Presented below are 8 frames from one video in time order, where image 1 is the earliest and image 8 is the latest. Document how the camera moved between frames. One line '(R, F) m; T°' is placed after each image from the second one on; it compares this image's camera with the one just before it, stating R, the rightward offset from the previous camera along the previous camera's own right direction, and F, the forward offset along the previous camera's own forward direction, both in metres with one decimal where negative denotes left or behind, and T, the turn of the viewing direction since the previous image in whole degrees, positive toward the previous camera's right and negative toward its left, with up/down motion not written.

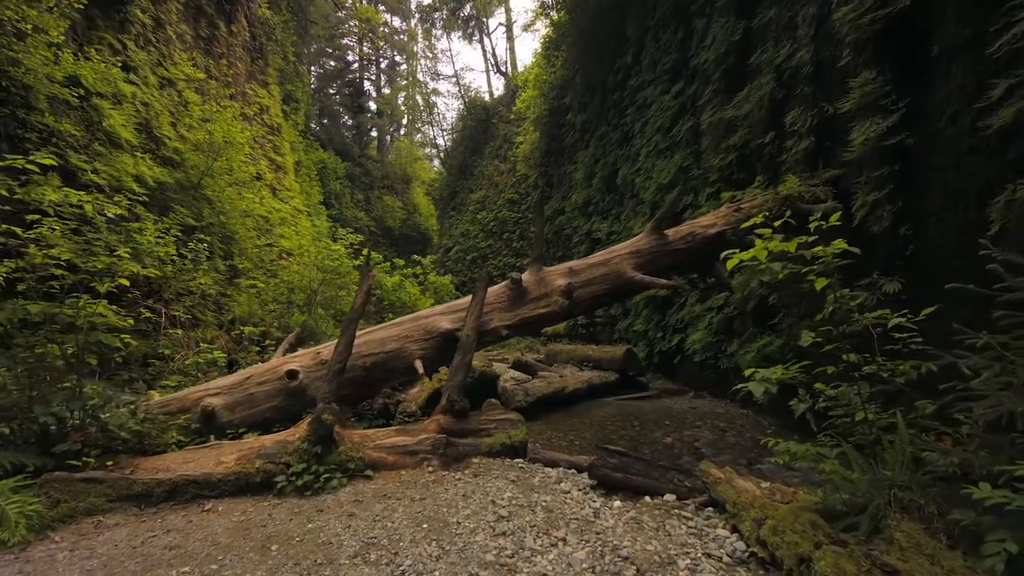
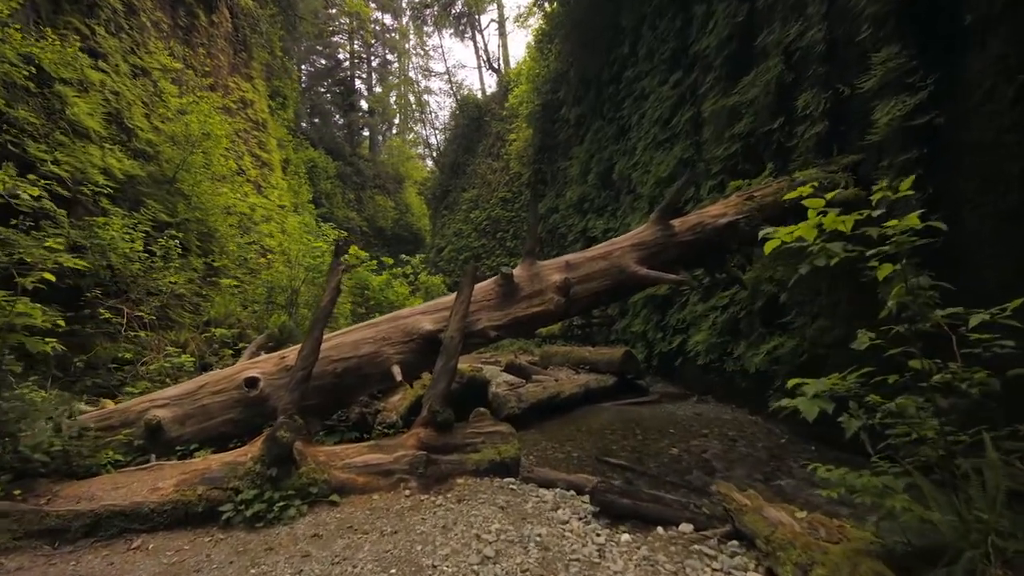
(0.0, +0.4) m; +1°
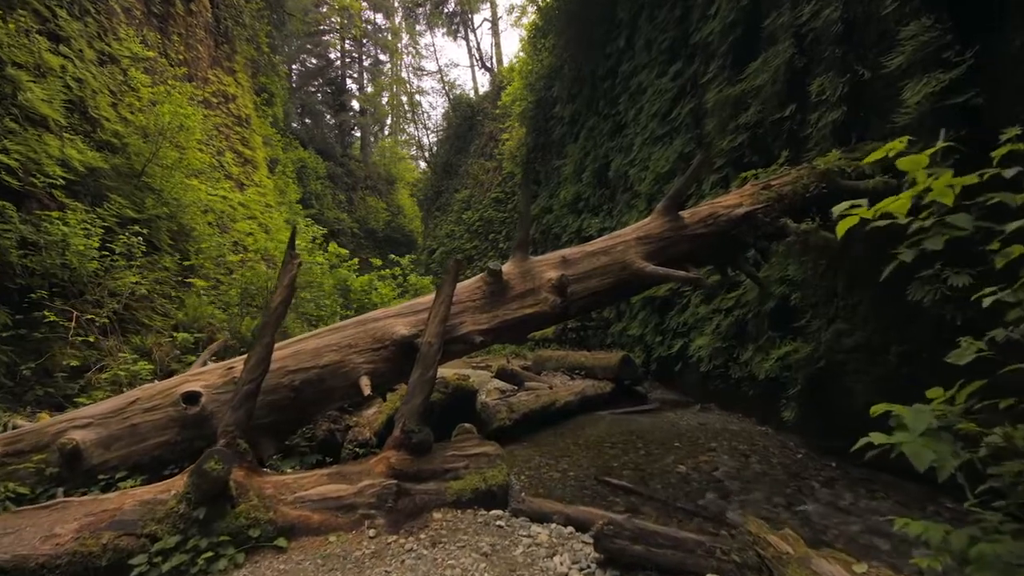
(0.0, +0.5) m; +1°
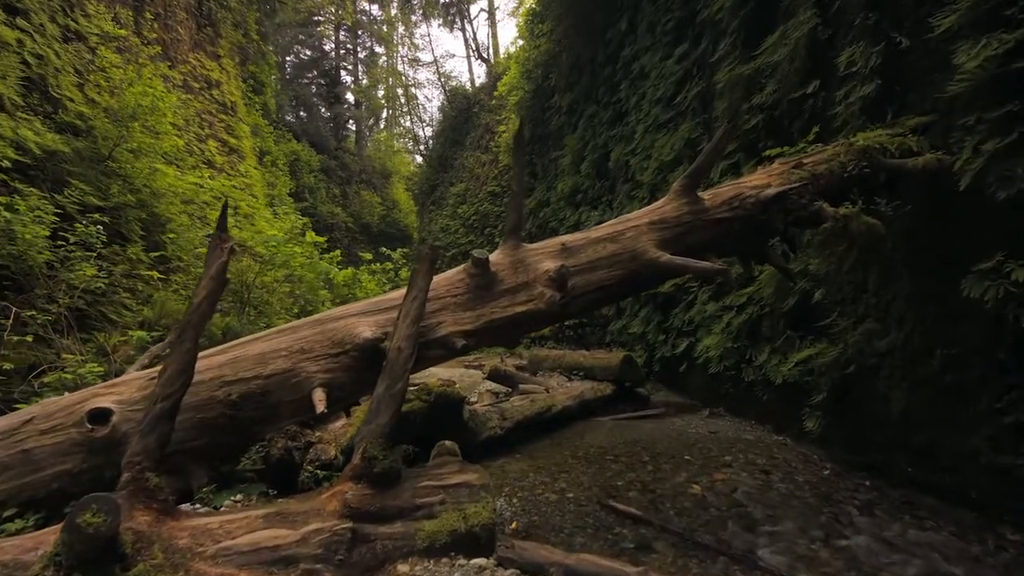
(0.0, +0.5) m; 0°
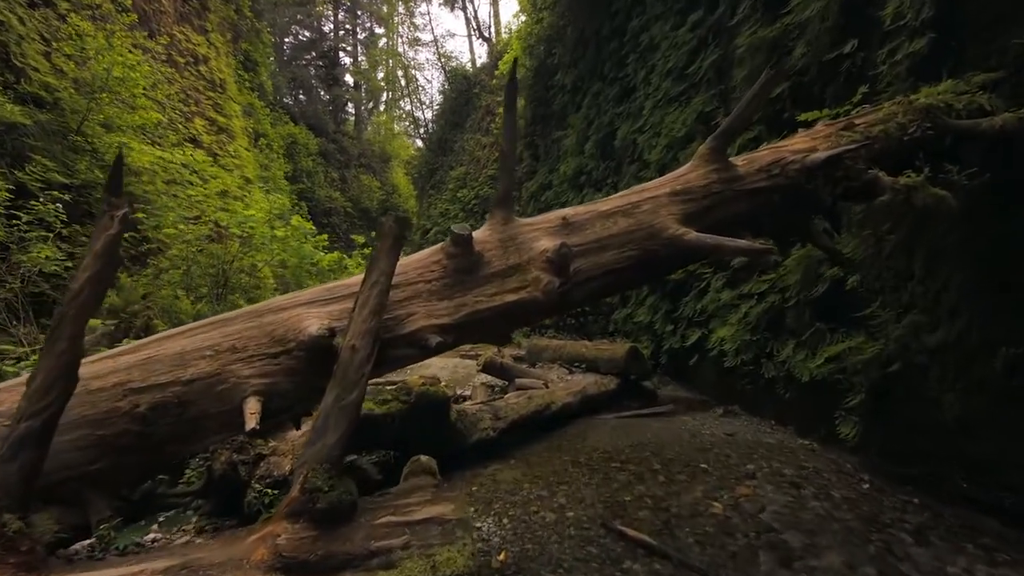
(+0.1, +0.5) m; 0°
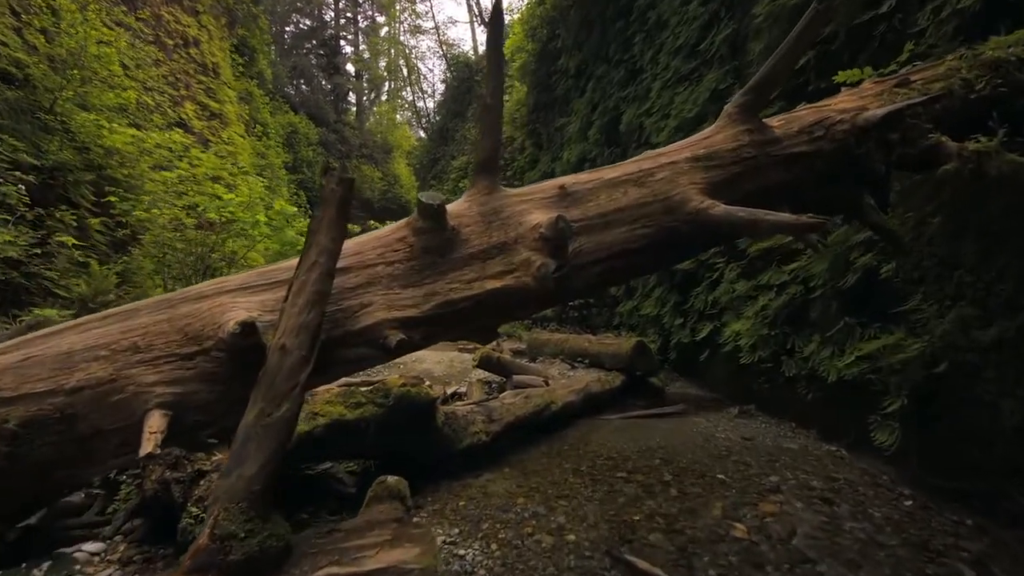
(+0.1, +0.4) m; 0°
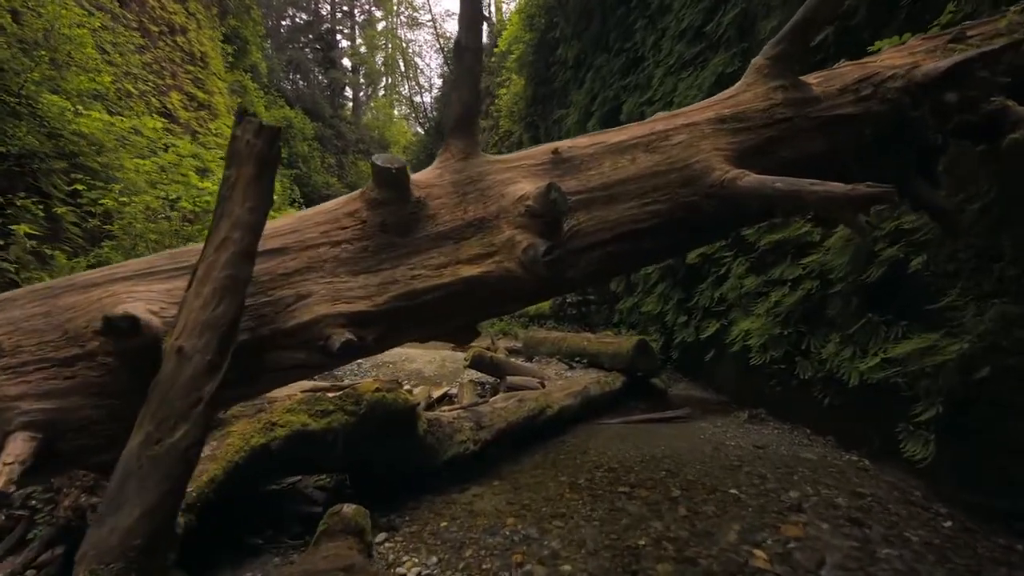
(0.0, +0.4) m; 0°
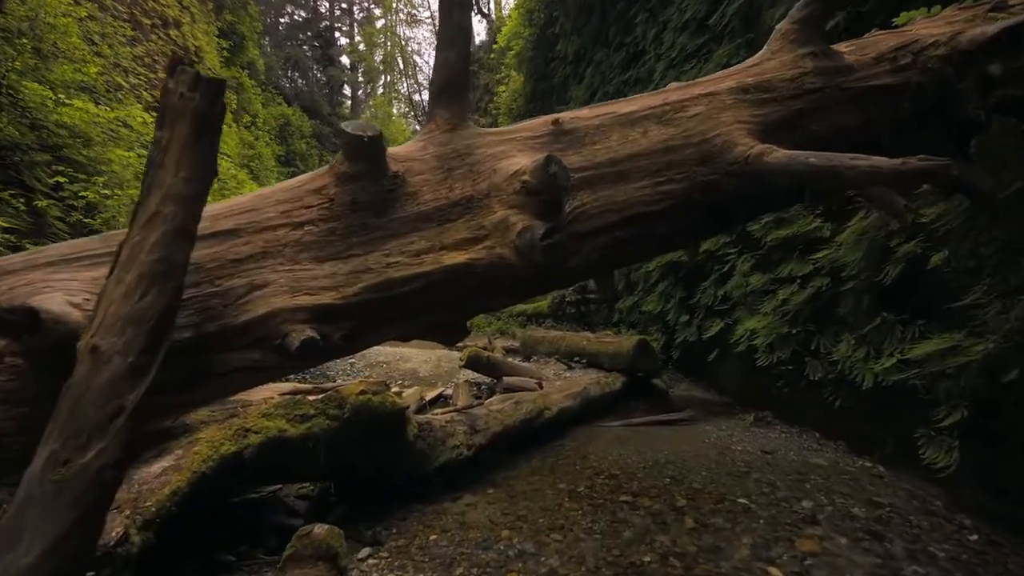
(0.0, +0.2) m; 0°
